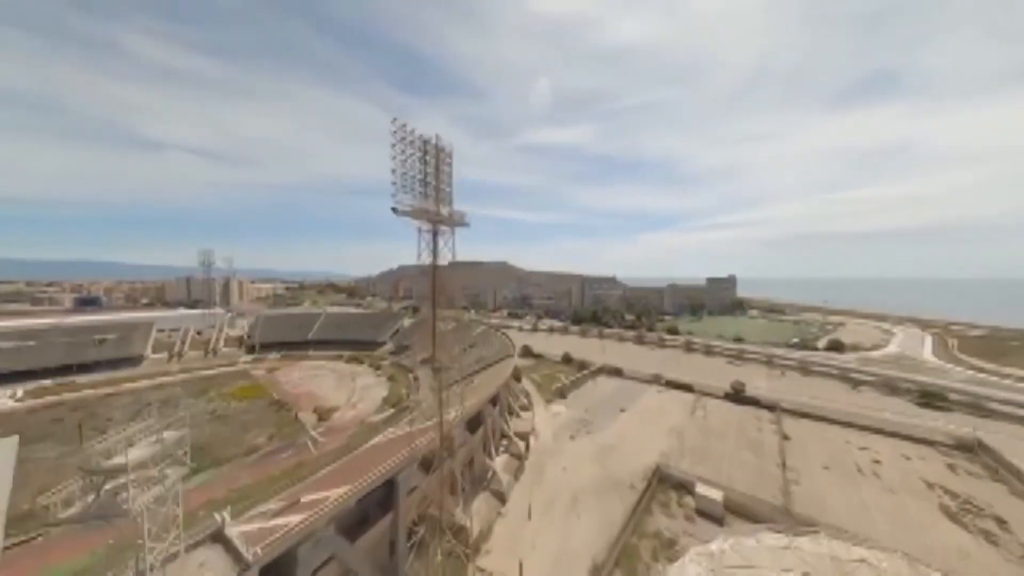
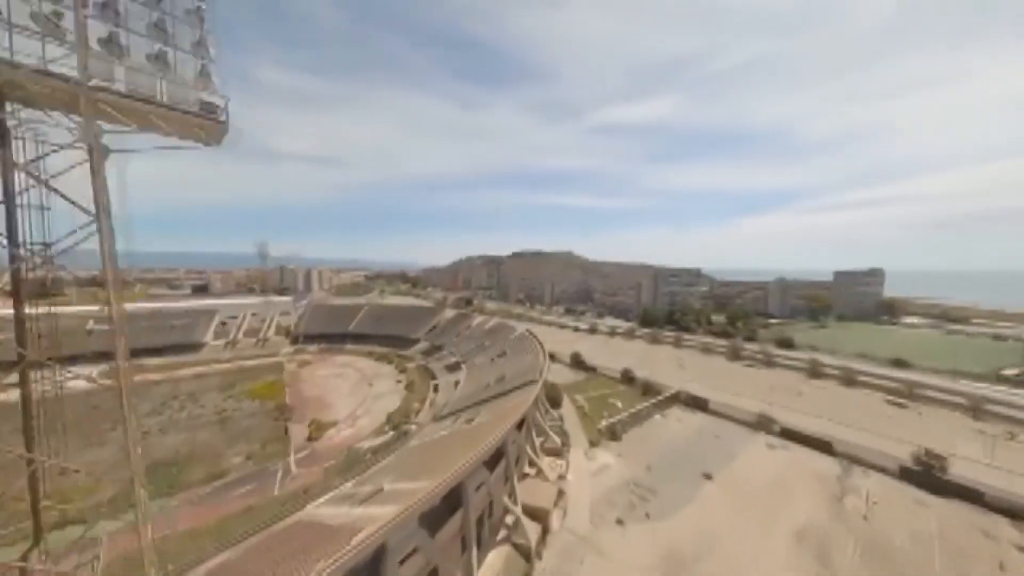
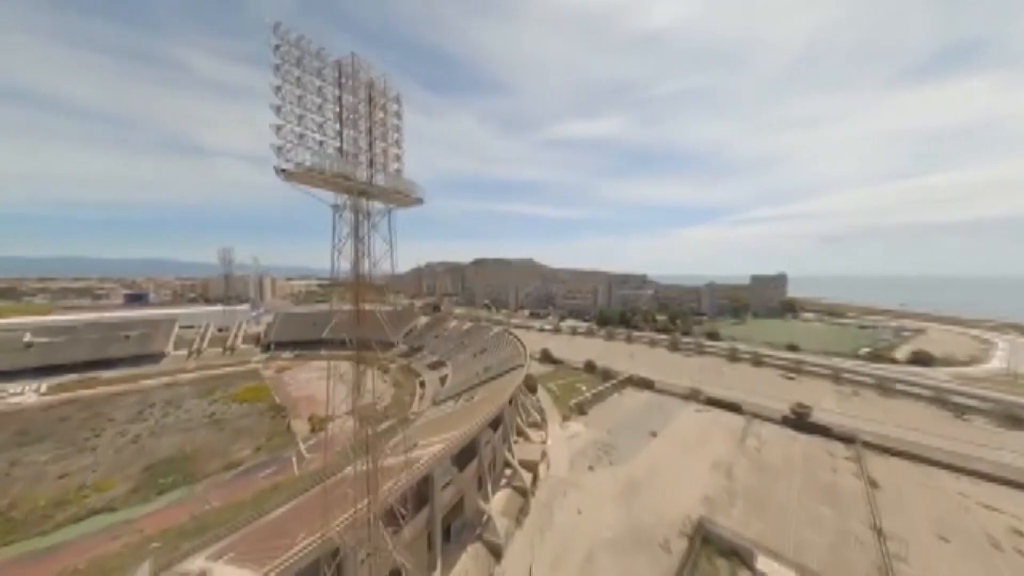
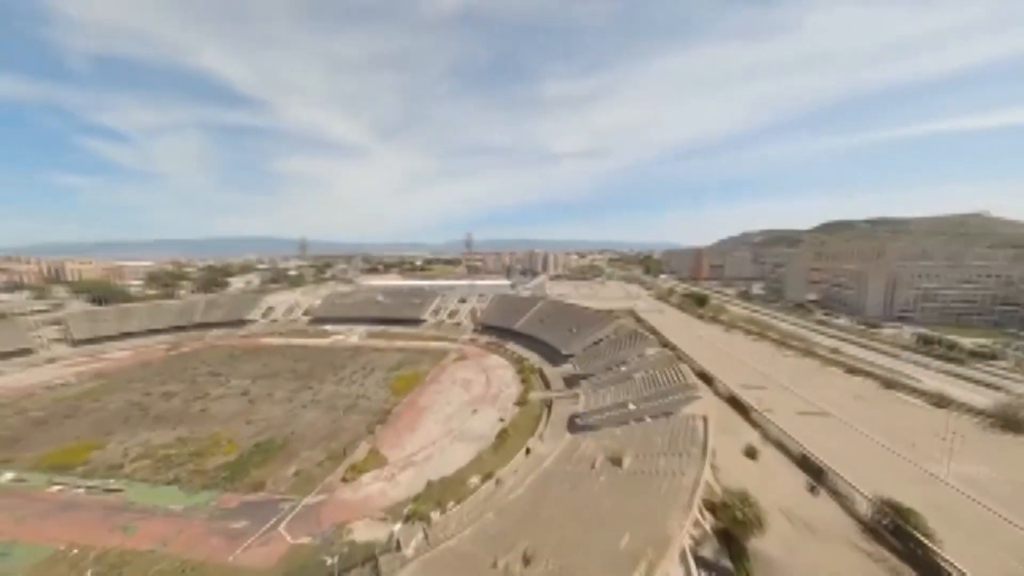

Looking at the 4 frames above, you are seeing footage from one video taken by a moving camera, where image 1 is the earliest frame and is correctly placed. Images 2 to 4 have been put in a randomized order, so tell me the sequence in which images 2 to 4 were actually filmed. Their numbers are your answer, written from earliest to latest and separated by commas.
3, 2, 4
